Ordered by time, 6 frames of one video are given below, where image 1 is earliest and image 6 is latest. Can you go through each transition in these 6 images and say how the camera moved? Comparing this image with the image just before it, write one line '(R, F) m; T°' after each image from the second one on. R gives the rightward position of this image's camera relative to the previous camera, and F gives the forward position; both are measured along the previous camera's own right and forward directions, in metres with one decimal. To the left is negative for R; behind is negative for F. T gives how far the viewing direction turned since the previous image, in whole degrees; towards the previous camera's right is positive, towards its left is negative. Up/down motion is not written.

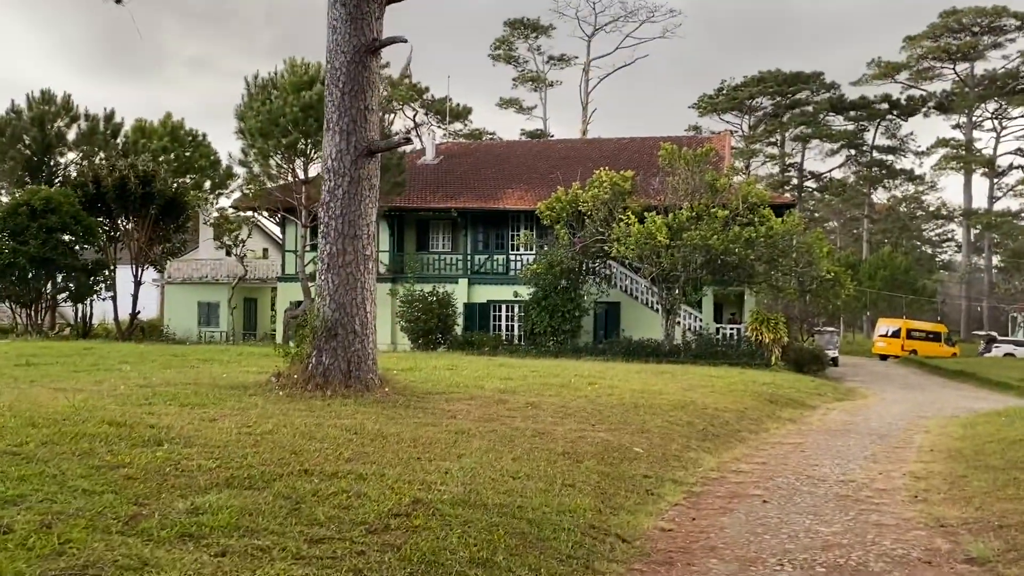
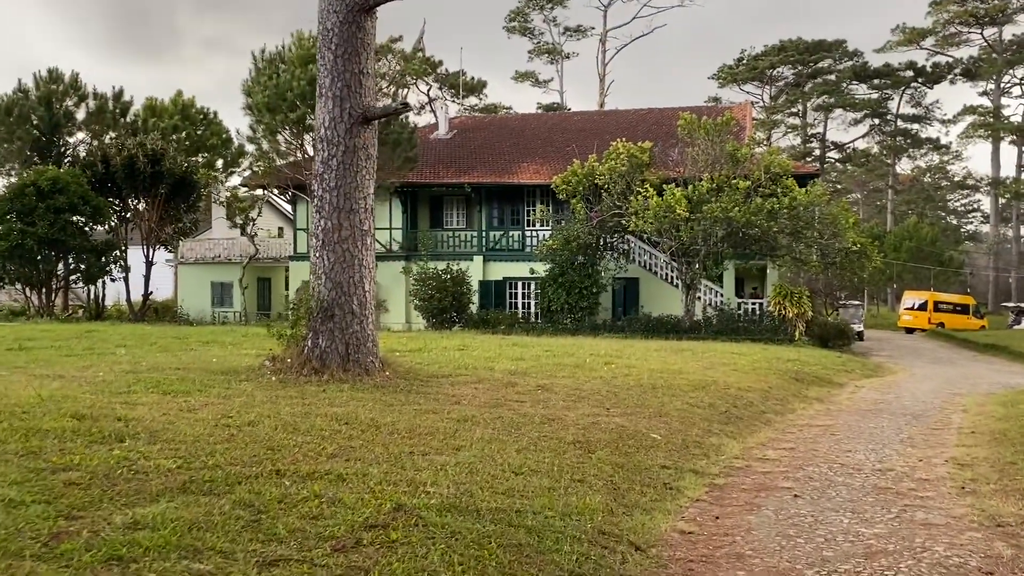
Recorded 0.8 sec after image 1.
(+0.1, +0.7) m; -1°
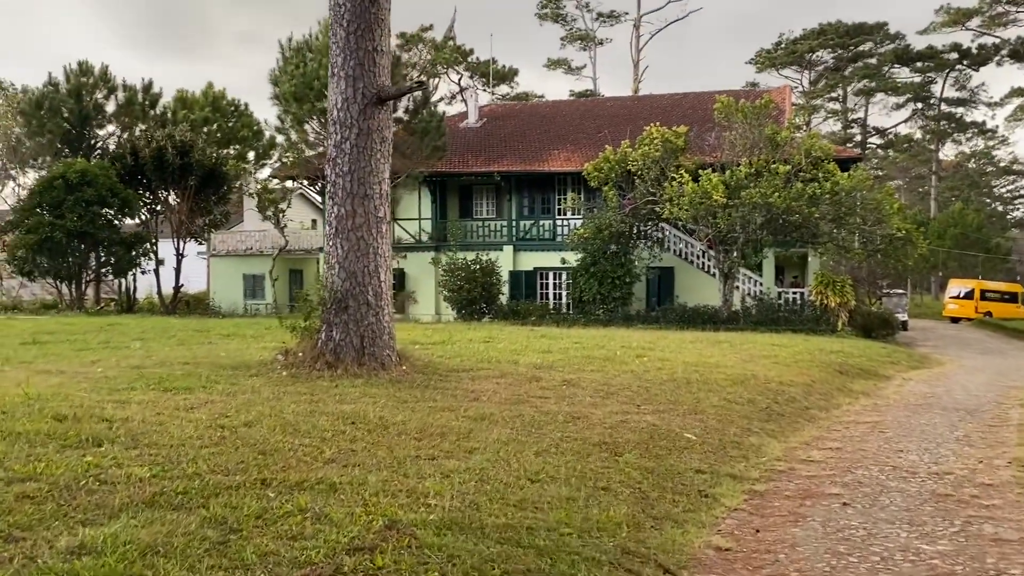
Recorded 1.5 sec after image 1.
(+0.1, +0.6) m; -2°
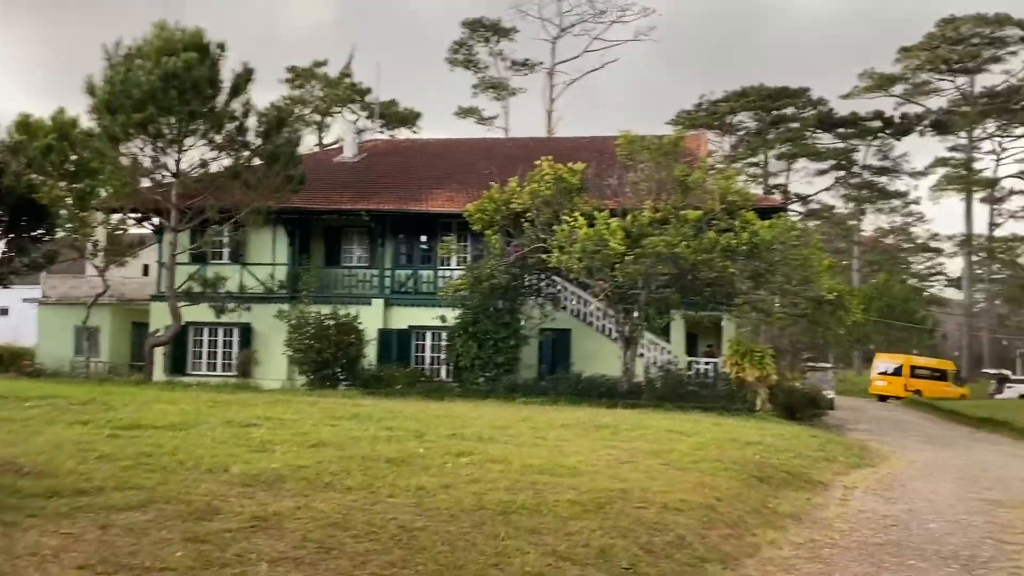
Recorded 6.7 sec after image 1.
(+1.6, +4.7) m; +4°
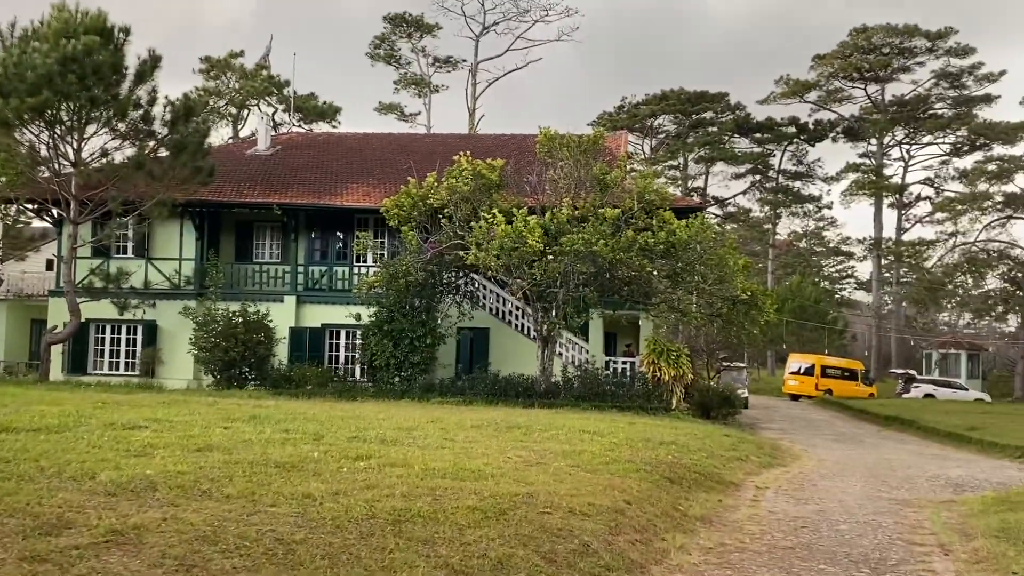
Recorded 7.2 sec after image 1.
(+0.2, +0.4) m; +5°
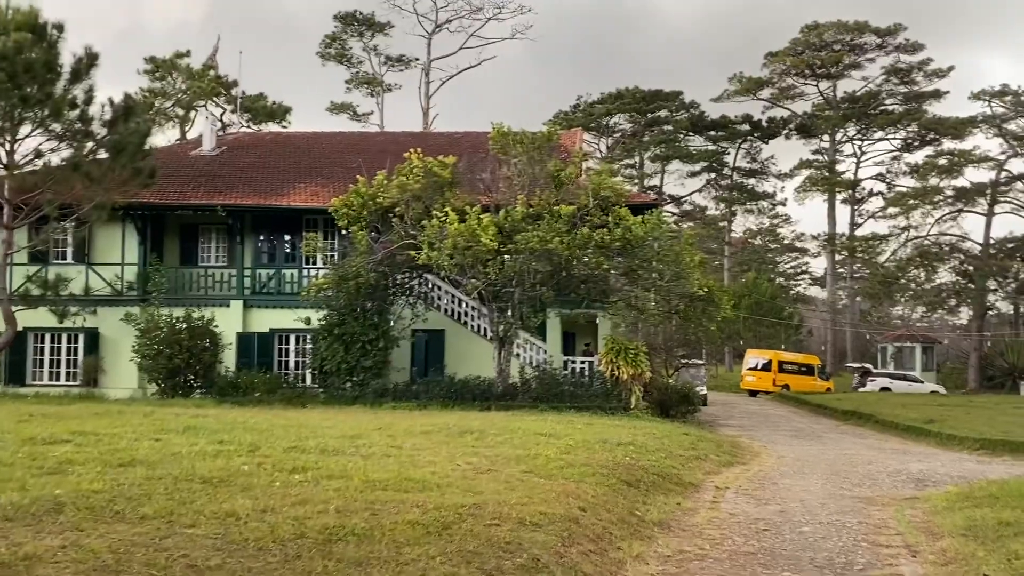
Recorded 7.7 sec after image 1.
(+0.1, +0.5) m; +2°
